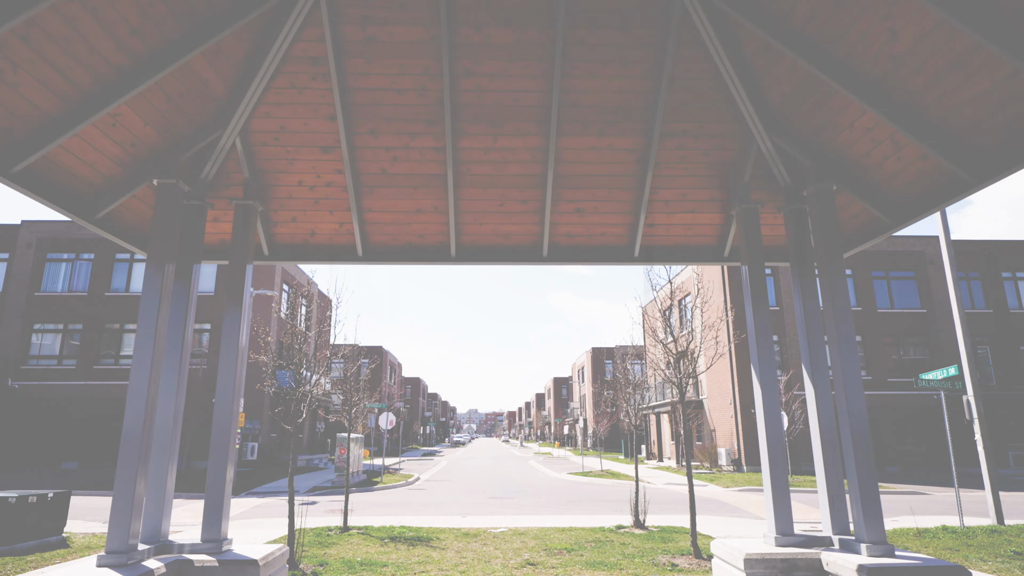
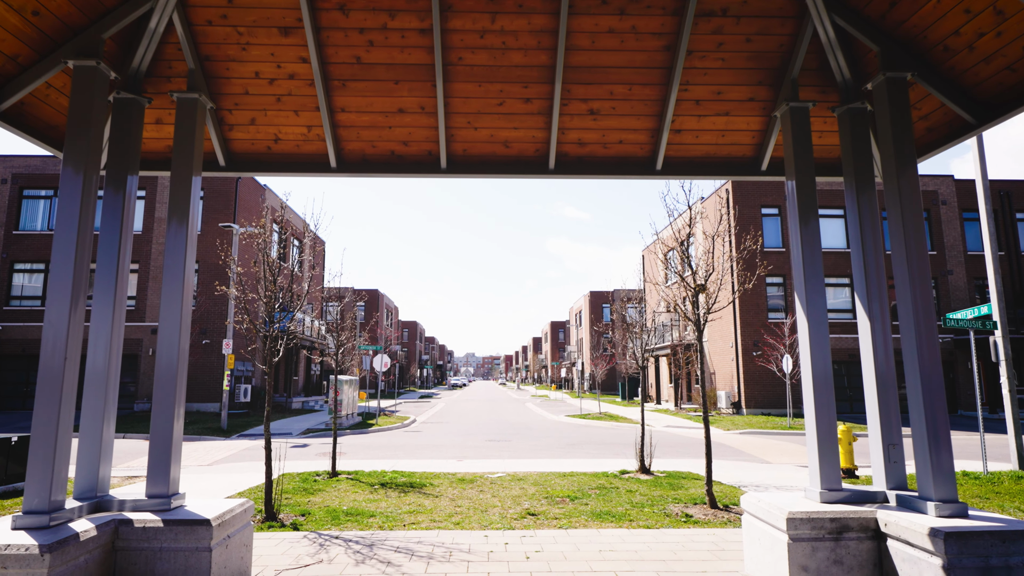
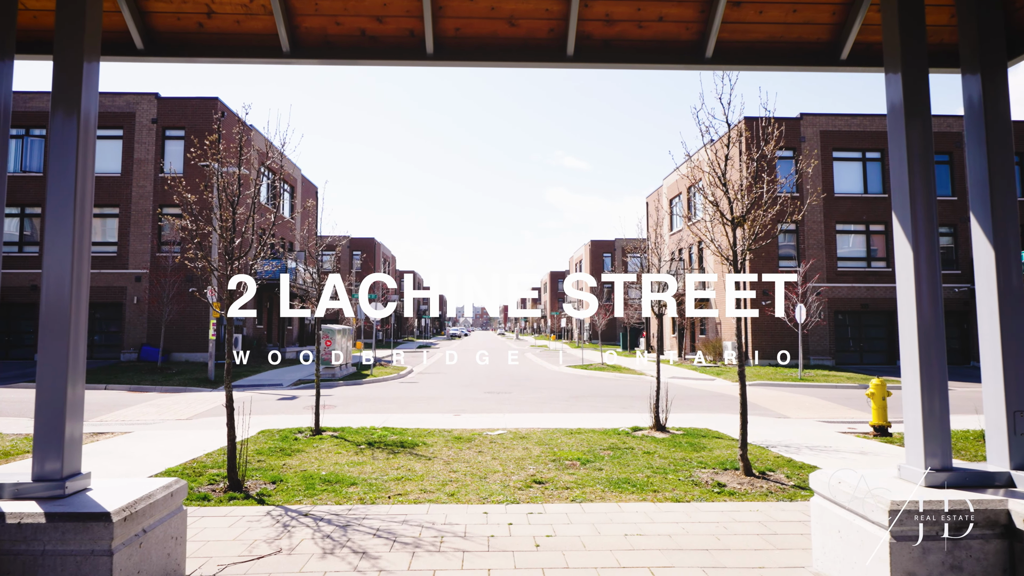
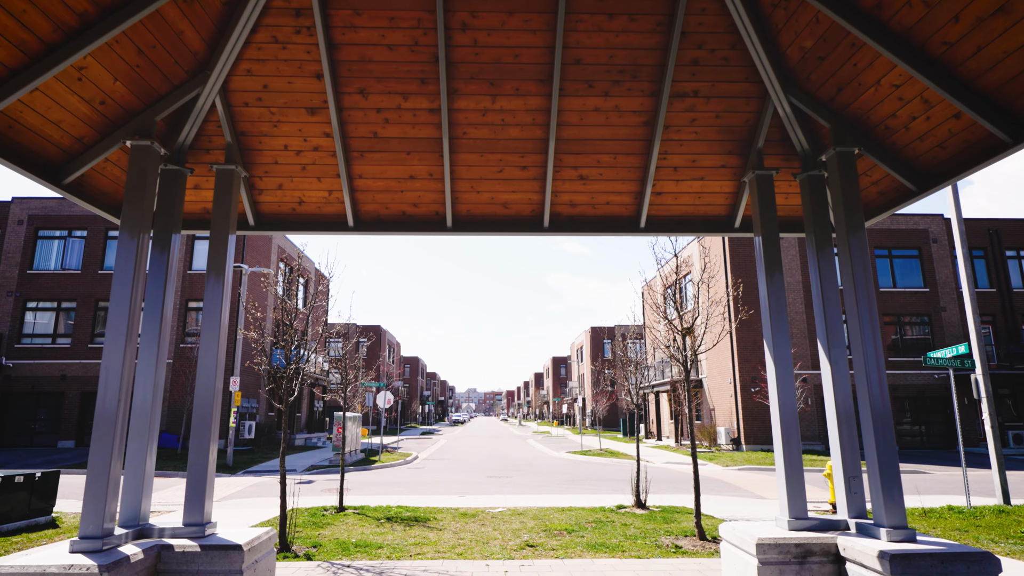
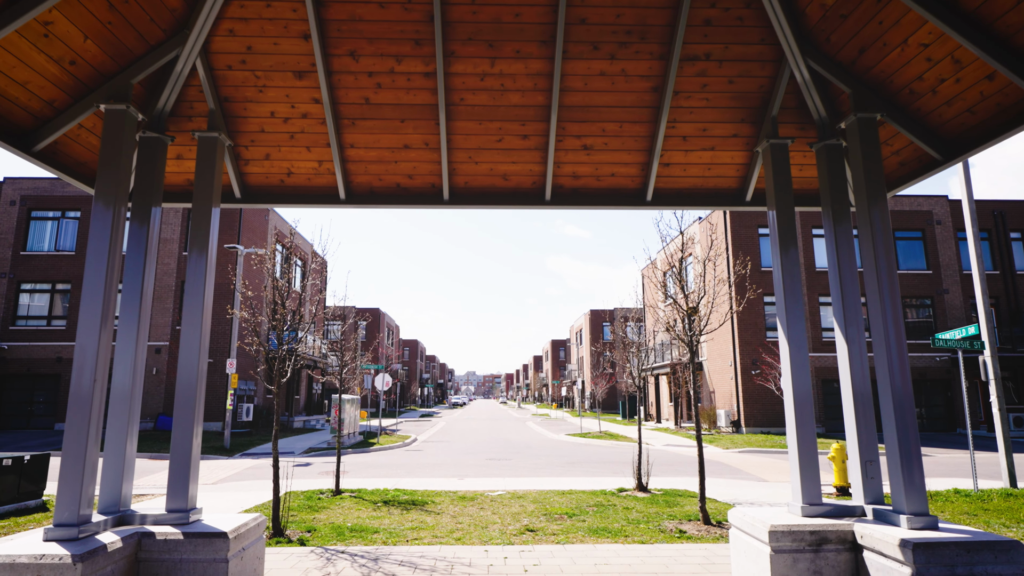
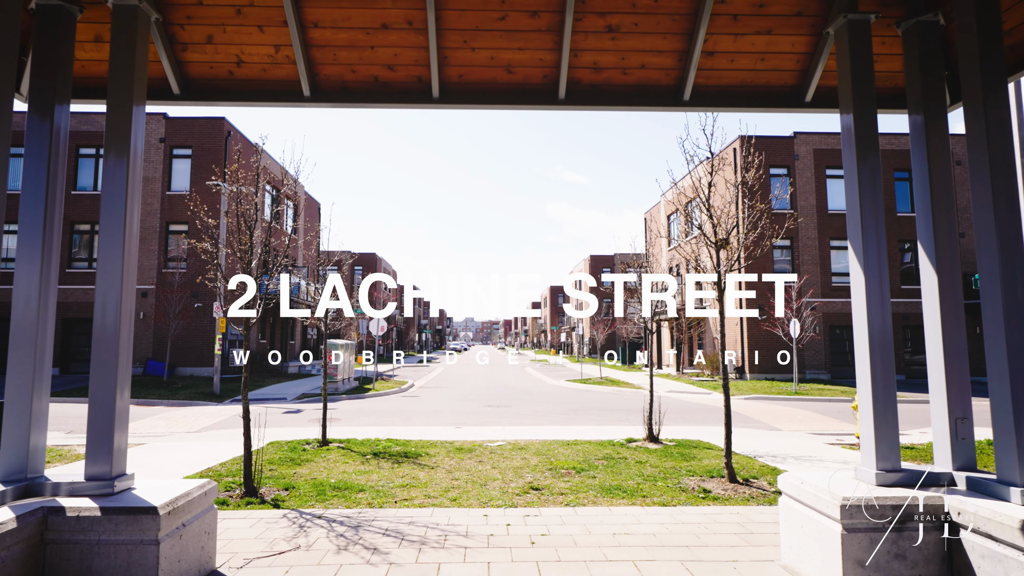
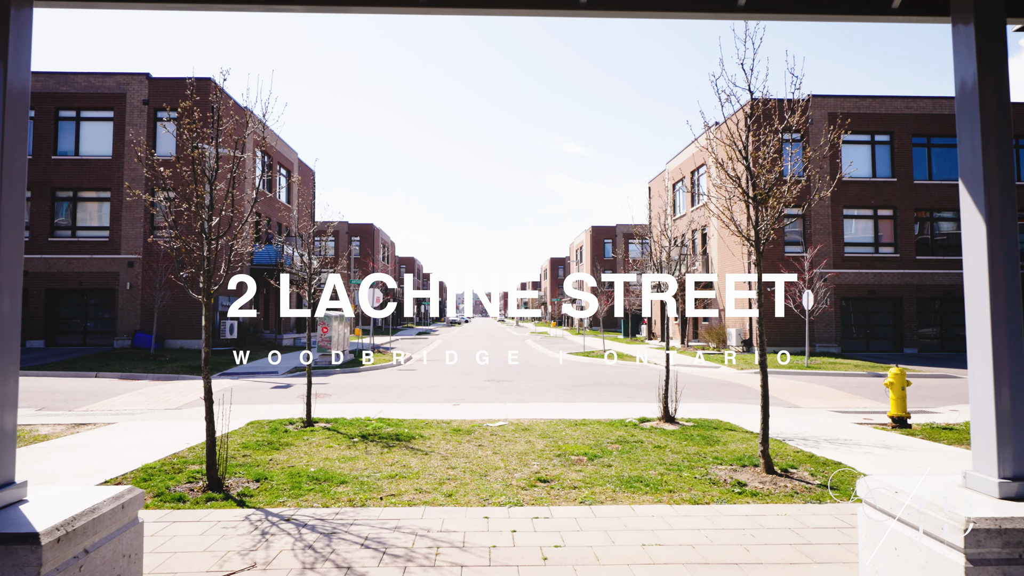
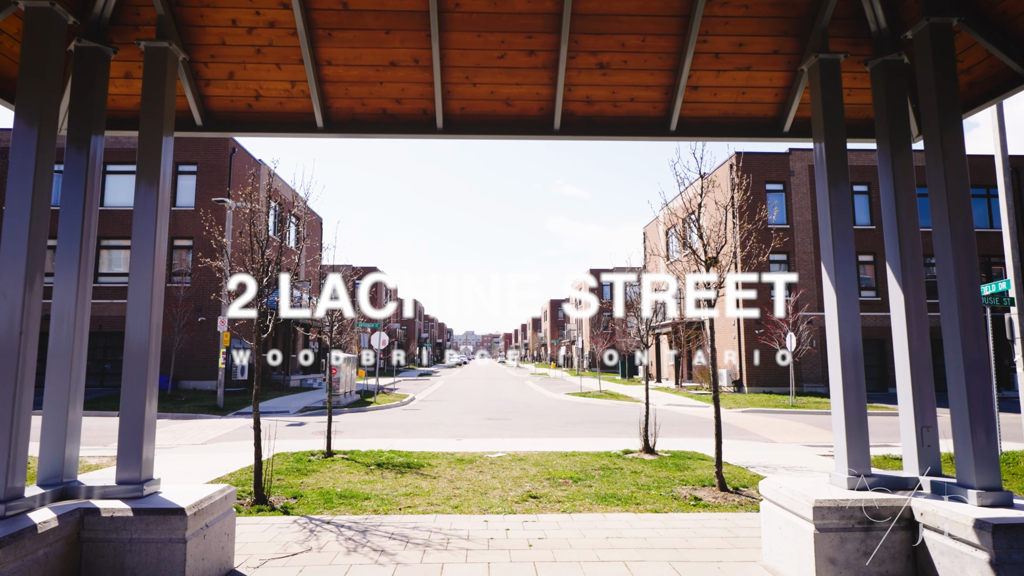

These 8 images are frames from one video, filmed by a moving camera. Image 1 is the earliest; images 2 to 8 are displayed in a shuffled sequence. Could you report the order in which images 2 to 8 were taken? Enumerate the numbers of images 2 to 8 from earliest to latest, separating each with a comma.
4, 5, 2, 8, 6, 3, 7
